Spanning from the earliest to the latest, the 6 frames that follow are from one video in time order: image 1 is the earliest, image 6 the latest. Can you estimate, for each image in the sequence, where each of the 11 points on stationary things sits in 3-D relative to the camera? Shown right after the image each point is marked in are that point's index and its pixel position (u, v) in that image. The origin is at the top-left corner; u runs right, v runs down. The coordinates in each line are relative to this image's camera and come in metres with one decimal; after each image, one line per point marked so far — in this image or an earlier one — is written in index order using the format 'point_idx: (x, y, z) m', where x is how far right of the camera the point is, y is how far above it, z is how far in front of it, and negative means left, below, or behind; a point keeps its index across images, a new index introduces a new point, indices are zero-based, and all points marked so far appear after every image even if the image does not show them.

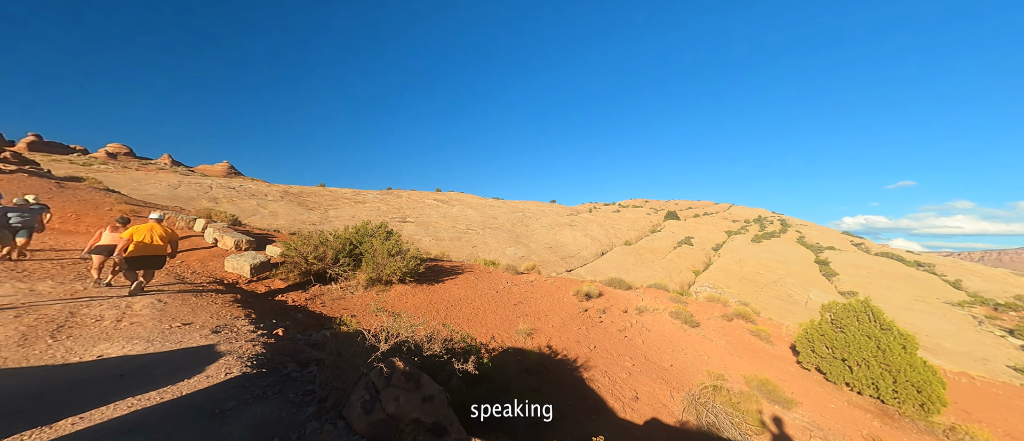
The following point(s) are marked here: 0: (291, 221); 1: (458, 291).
0: (-15.4, -0.1, +20.1) m
1: (-1.8, -2.3, +9.6) m
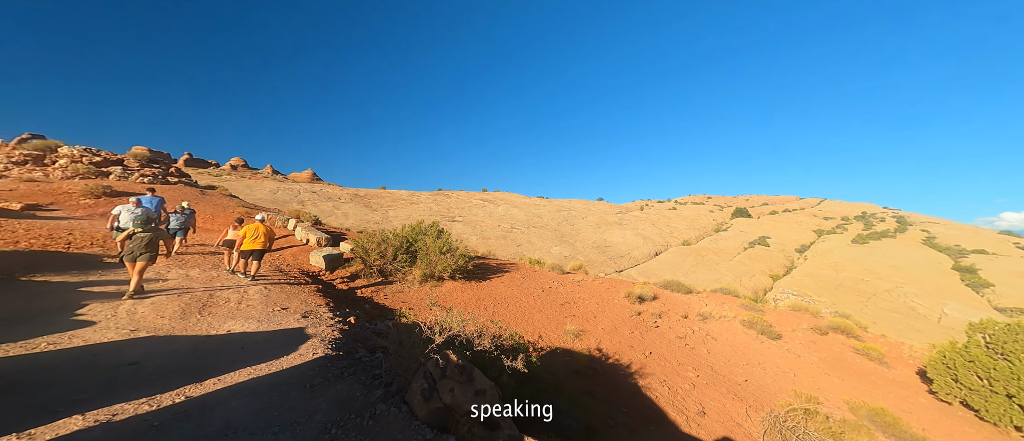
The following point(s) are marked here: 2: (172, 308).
0: (-11.9, -0.1, +22.3) m
1: (-0.2, -2.3, +9.7) m
2: (-6.0, -1.6, +5.1) m
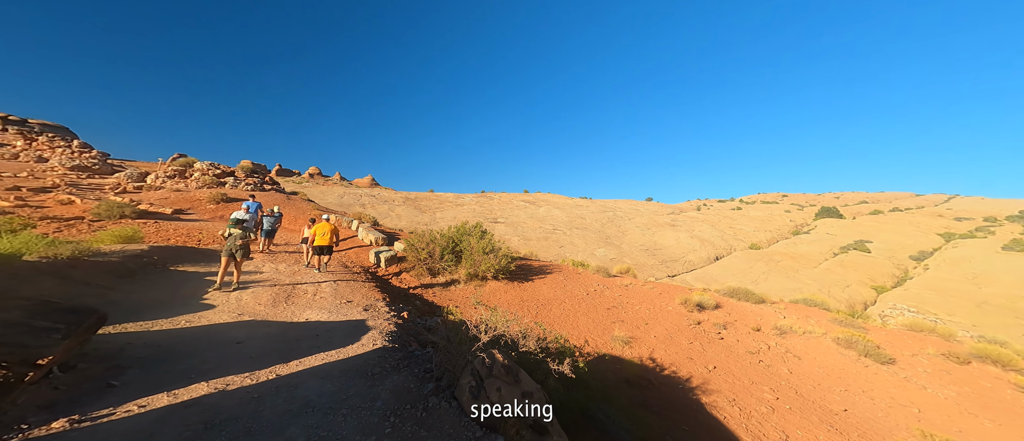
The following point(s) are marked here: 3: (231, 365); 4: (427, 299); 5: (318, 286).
0: (-8.5, -0.1, +23.8) m
1: (+1.3, -2.3, +9.6) m
2: (-5.2, -1.6, +5.9) m
3: (-3.0, -1.5, +3.0) m
4: (-2.6, -2.4, +8.8) m
5: (-4.9, -1.7, +7.1) m
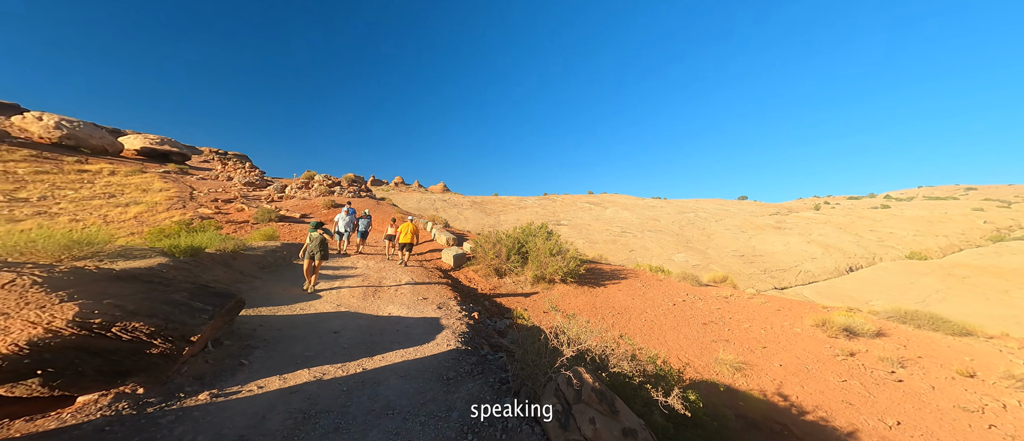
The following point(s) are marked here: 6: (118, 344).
0: (-2.9, -0.3, +24.7) m
1: (+3.6, -2.3, +8.7) m
2: (-3.6, -1.6, +6.6) m
3: (-2.1, -1.5, +3.3) m
4: (-0.5, -2.5, +8.8) m
5: (-3.1, -1.7, +7.7) m
6: (-2.9, -0.9, +2.1) m
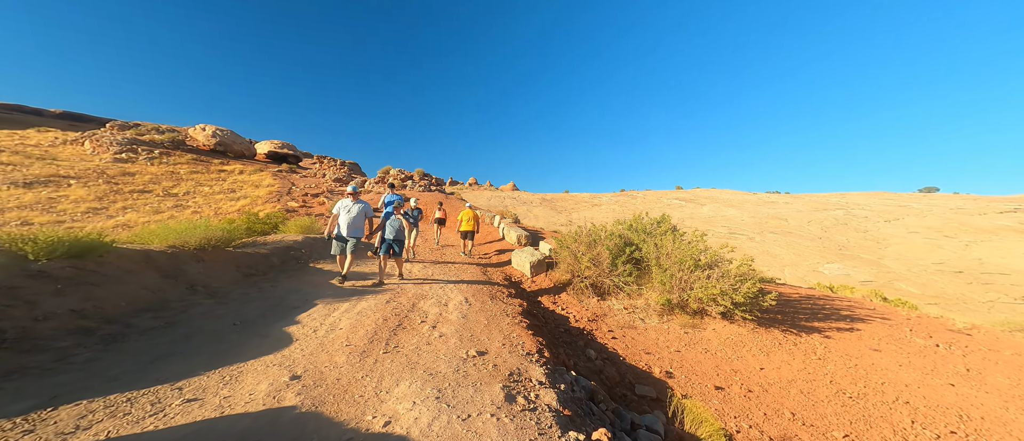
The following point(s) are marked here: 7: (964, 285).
0: (+3.2, 0.0, +21.0) m
1: (+5.6, -2.1, +4.0) m
2: (-1.8, -1.3, +3.6) m
3: (-1.2, -1.3, 0.0) m
4: (+1.7, -2.2, +5.0) m
5: (-1.1, -1.4, +4.6) m
6: (-2.2, -0.7, -1.0) m
7: (+25.2, -3.6, +15.5) m
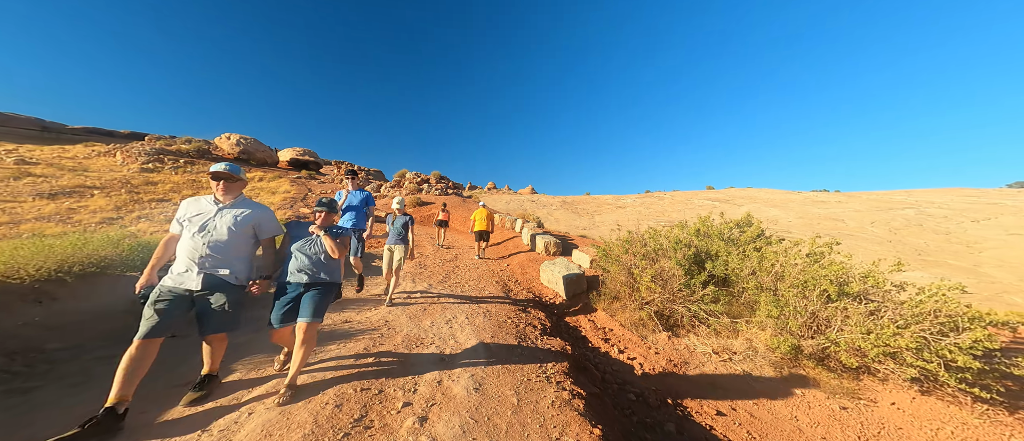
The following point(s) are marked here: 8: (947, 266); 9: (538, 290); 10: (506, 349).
0: (+4.7, -0.2, +18.8) m
1: (+6.0, -2.1, +1.6) m
2: (-1.4, -1.4, +1.8) m
3: (-1.0, -1.3, -1.8) m
4: (+2.2, -2.2, +2.9) m
5: (-0.6, -1.5, +2.7) m
6: (-2.1, -0.7, -2.7) m
7: (+26.4, -3.5, +11.9) m
8: (+26.9, -2.7, +16.9) m
9: (+0.7, -1.6, +6.8) m
10: (-0.1, -1.5, +3.5) m
